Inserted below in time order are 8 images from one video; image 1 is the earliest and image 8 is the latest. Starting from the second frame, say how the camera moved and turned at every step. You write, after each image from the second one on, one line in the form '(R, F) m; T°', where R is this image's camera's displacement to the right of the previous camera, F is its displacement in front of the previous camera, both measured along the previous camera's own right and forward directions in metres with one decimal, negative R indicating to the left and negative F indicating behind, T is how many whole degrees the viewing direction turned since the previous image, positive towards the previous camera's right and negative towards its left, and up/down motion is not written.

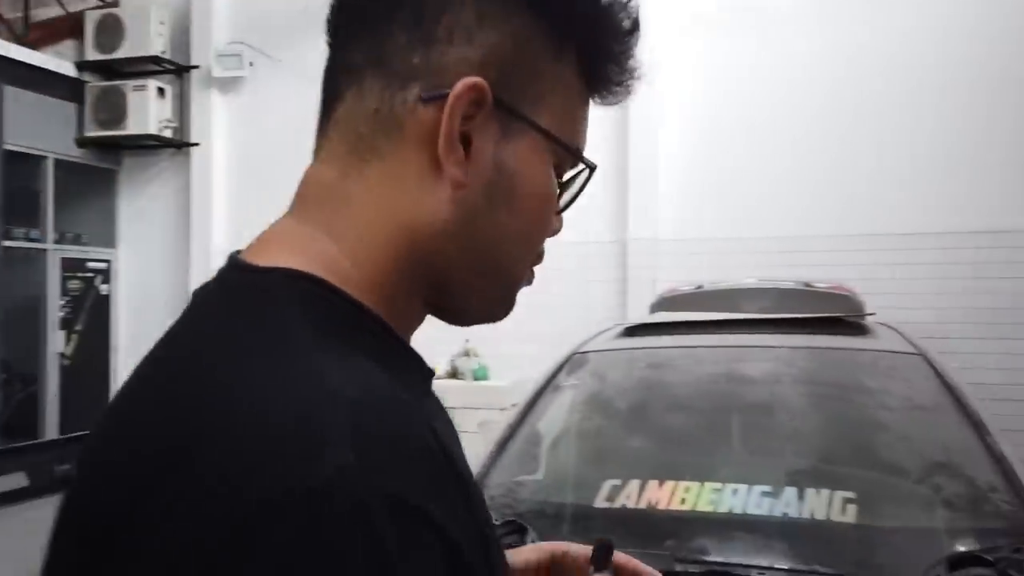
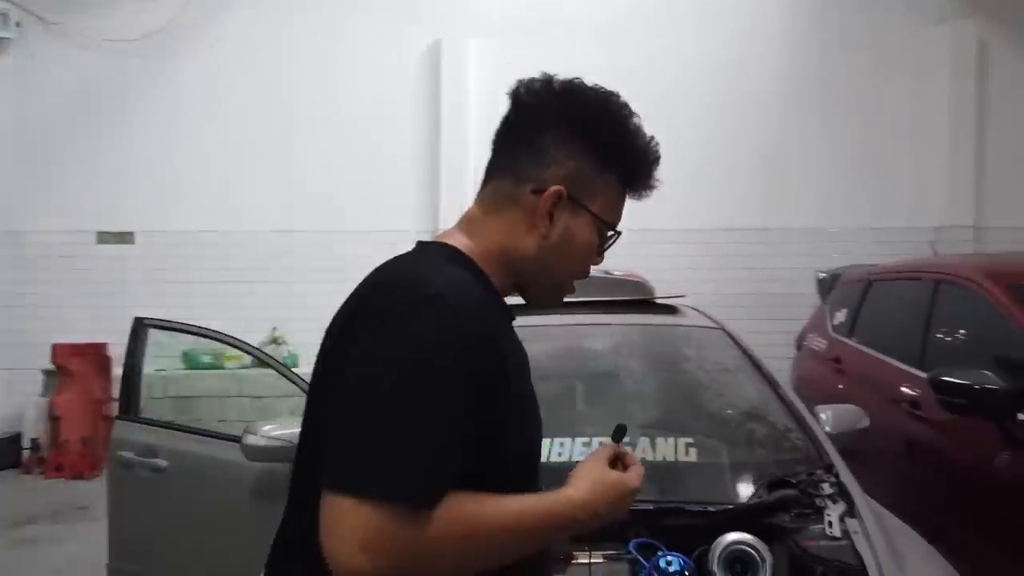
(-0.3, -0.2) m; +17°
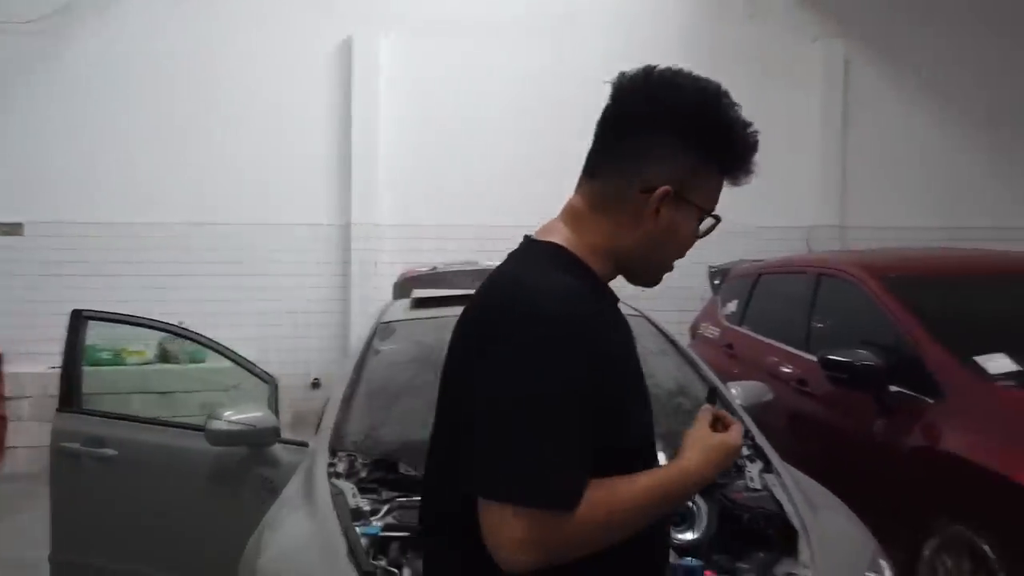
(-0.2, -0.2) m; +9°
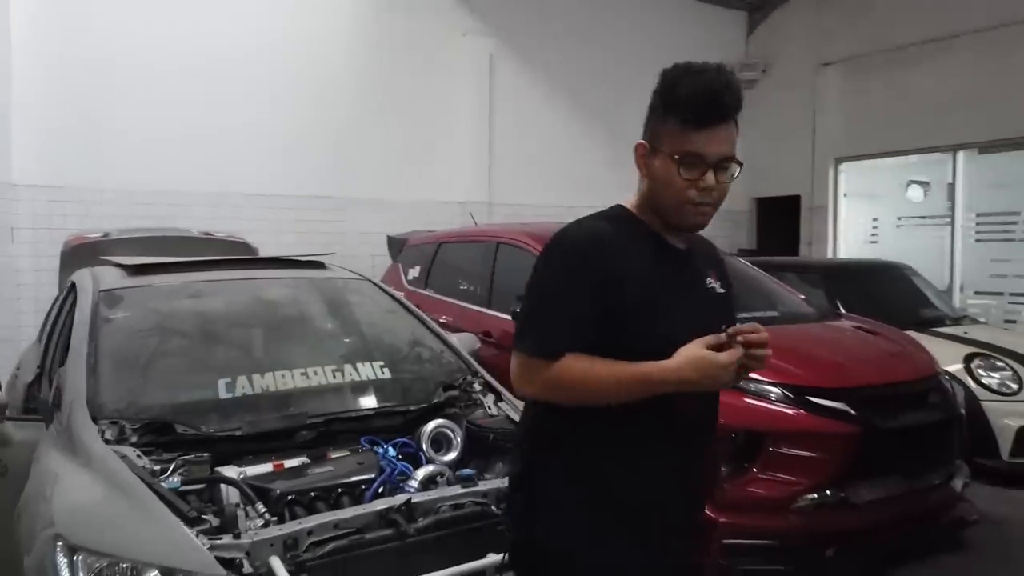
(-0.5, -0.2) m; +27°
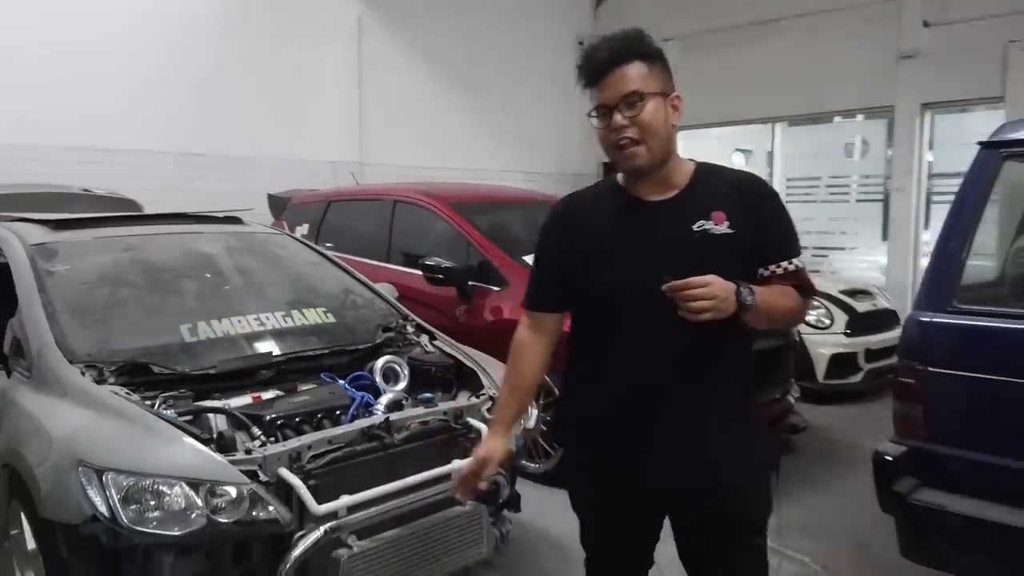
(-0.4, -0.4) m; +12°
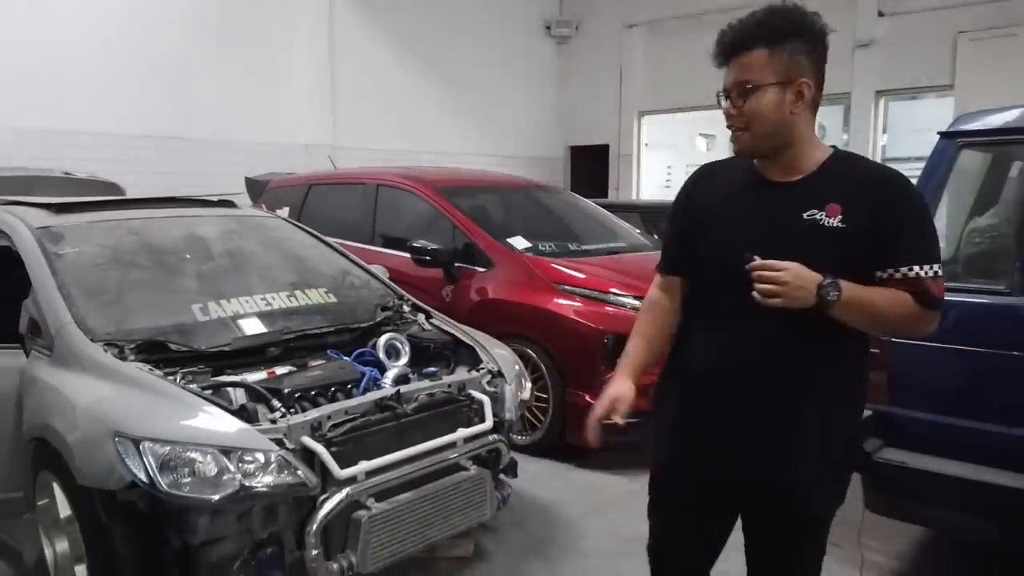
(-0.1, -0.2) m; +3°
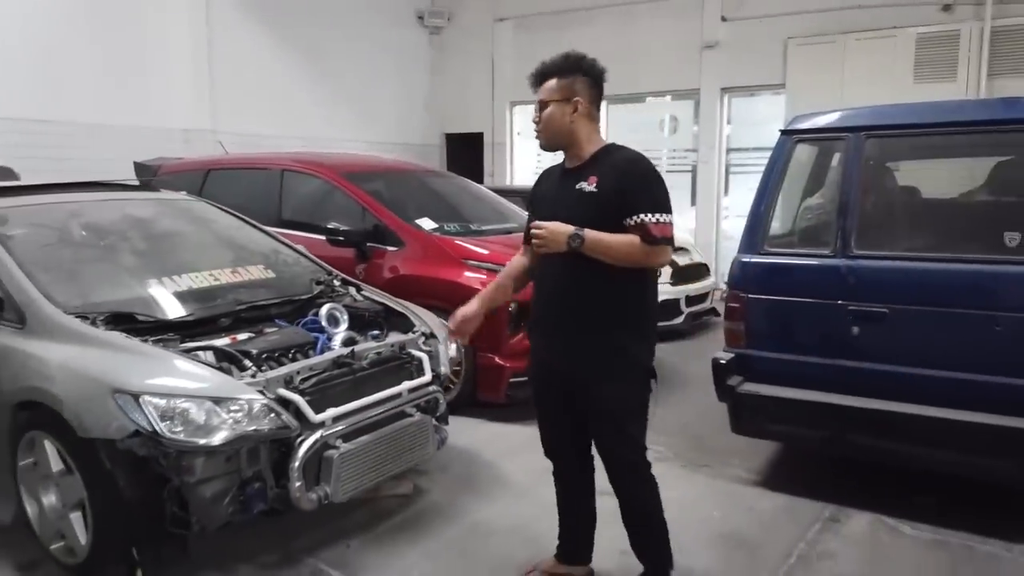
(-0.3, -0.5) m; +10°
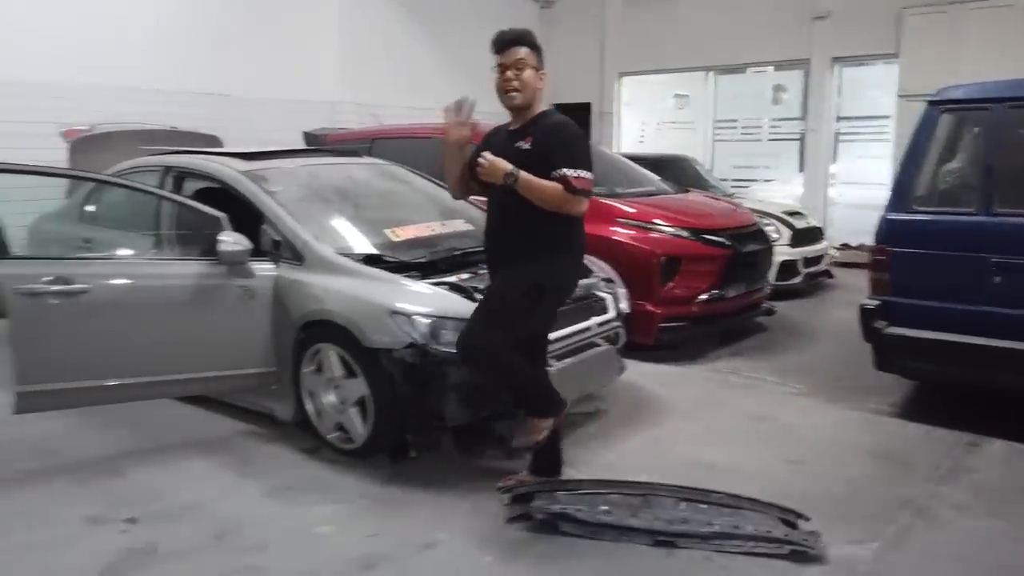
(-0.5, -0.6) m; -5°
